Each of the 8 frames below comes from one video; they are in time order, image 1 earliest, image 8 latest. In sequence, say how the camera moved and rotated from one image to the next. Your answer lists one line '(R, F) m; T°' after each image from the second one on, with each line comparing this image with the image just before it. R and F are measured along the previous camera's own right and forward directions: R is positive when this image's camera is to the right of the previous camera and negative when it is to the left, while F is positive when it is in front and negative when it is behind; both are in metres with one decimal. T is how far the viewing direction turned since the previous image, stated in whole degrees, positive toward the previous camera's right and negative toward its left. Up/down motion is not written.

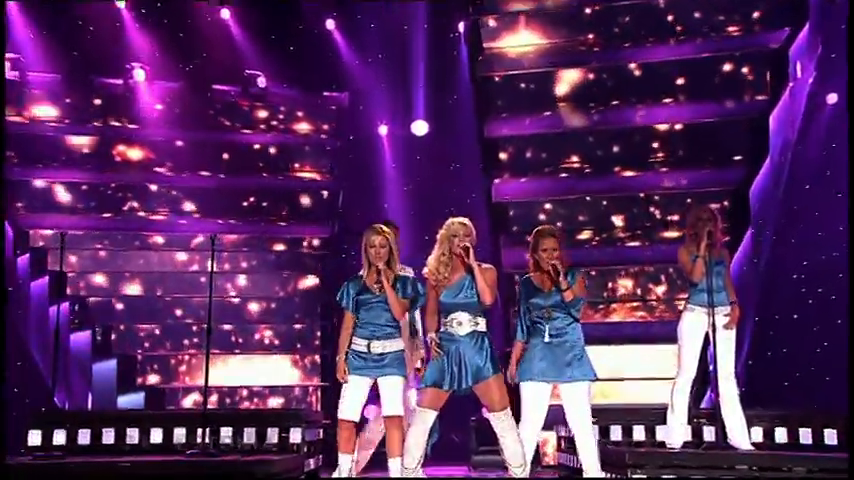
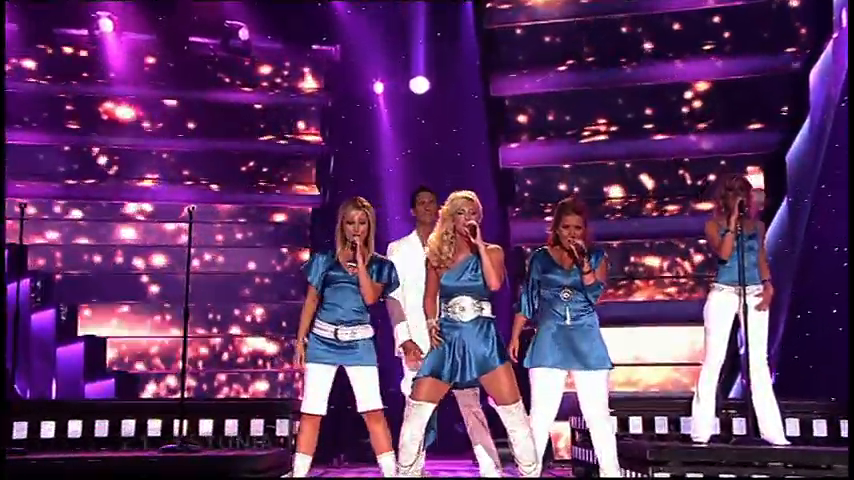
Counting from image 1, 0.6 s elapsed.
(+0.3, +0.6) m; -3°
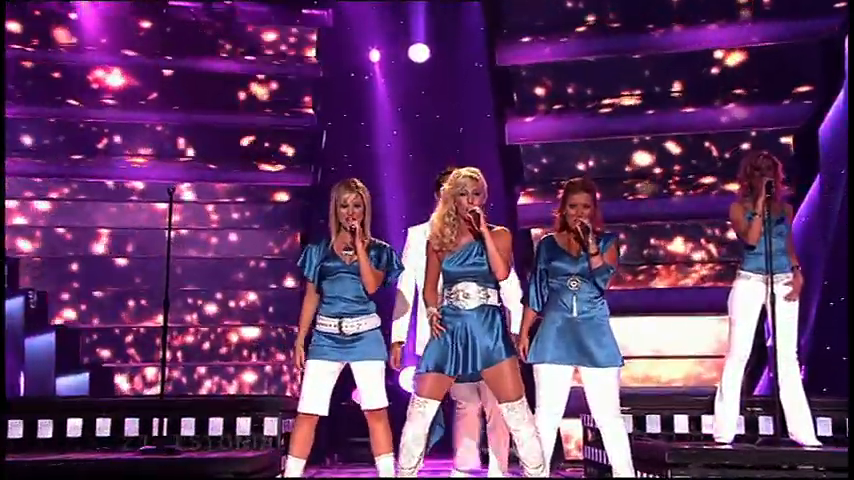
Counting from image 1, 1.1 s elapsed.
(0.0, +0.4) m; 0°
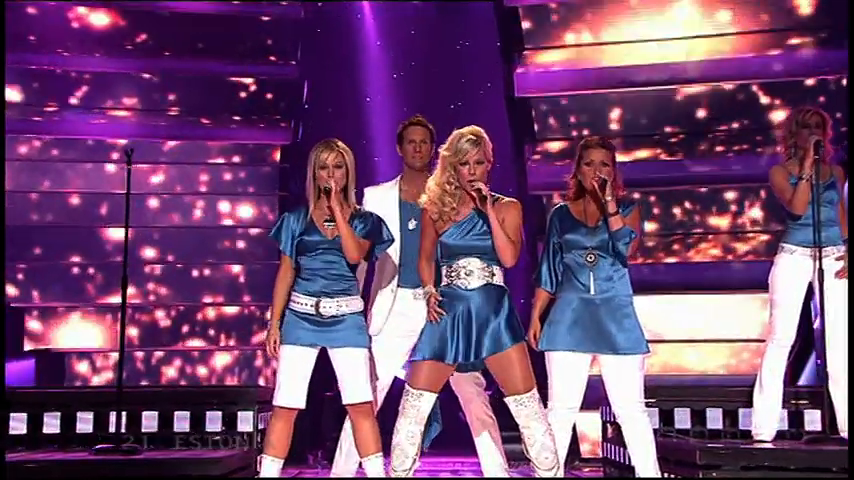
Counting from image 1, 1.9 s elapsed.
(0.0, +0.6) m; 0°
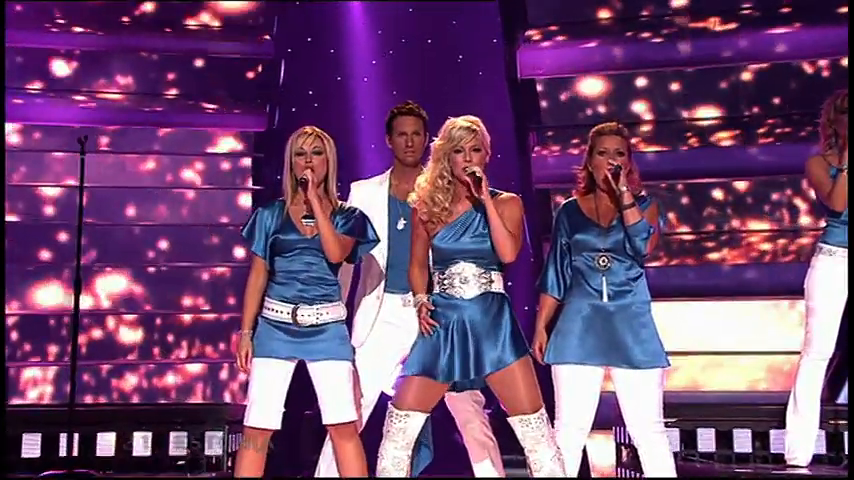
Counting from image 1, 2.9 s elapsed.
(0.0, +0.5) m; 0°
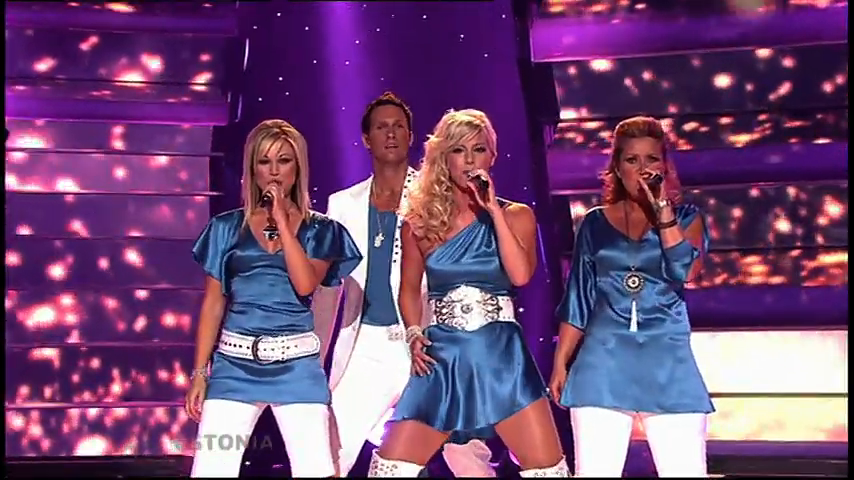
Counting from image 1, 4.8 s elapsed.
(0.0, +0.7) m; 0°
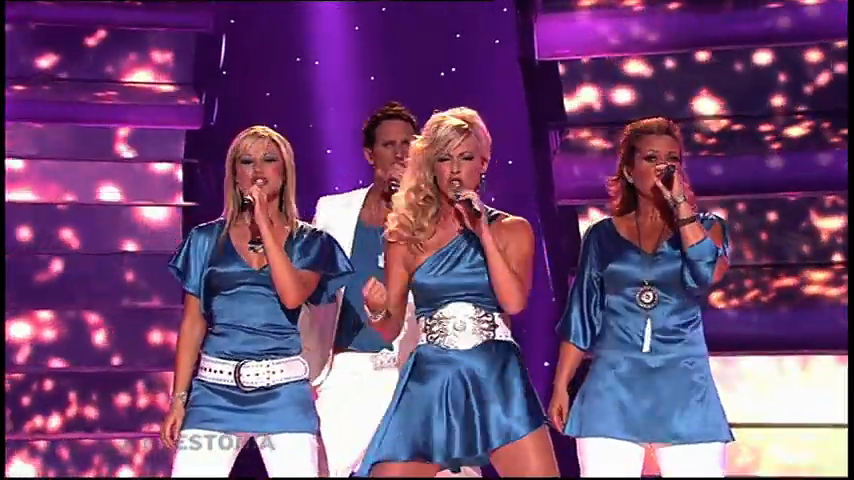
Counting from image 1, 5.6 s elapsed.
(0.0, +0.3) m; 0°
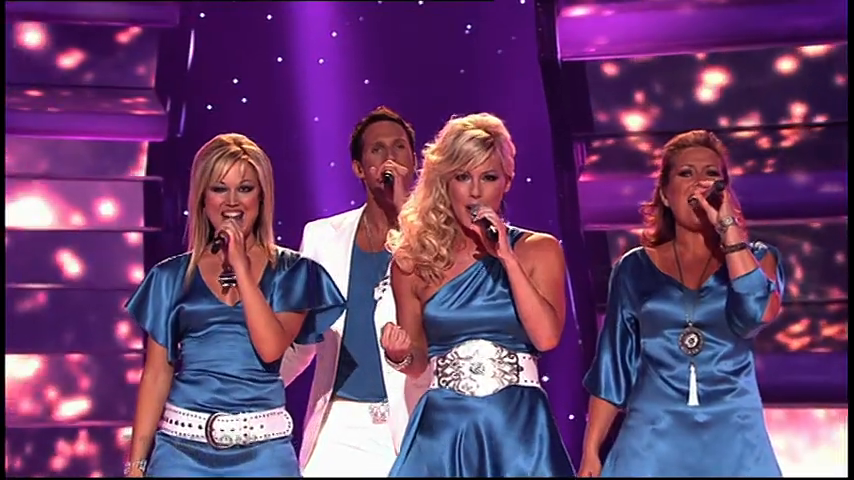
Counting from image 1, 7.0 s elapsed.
(0.0, +0.4) m; 0°
